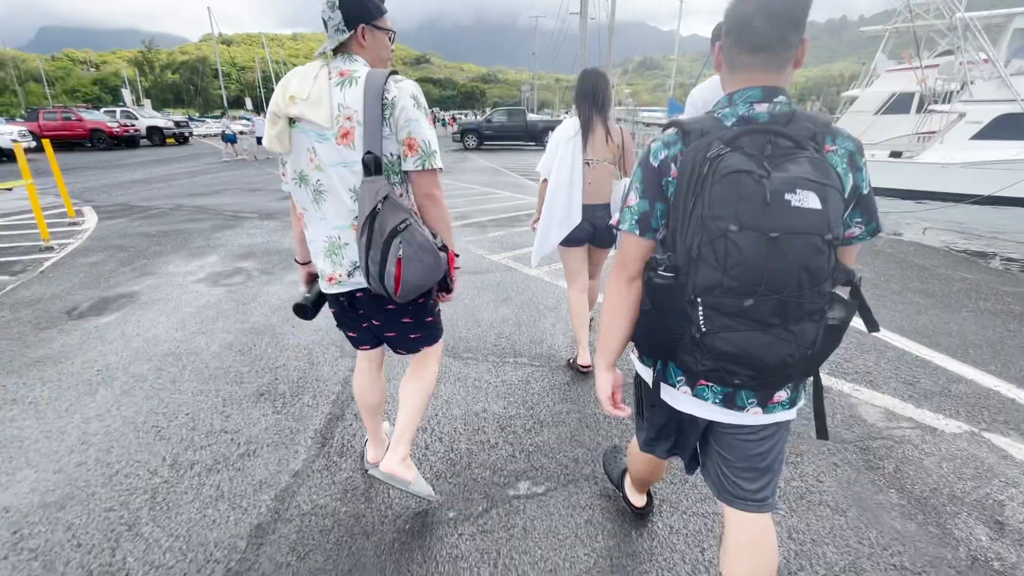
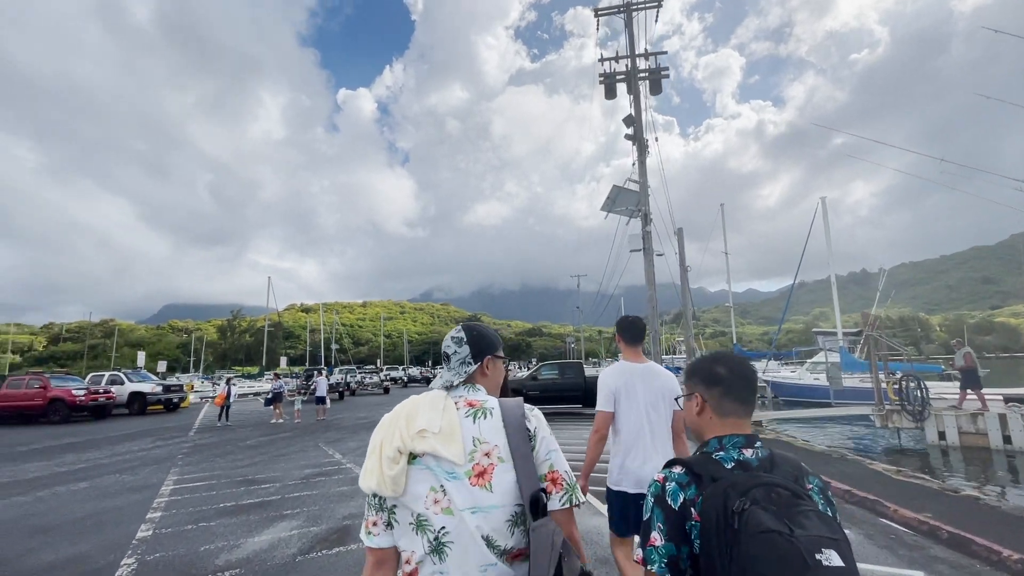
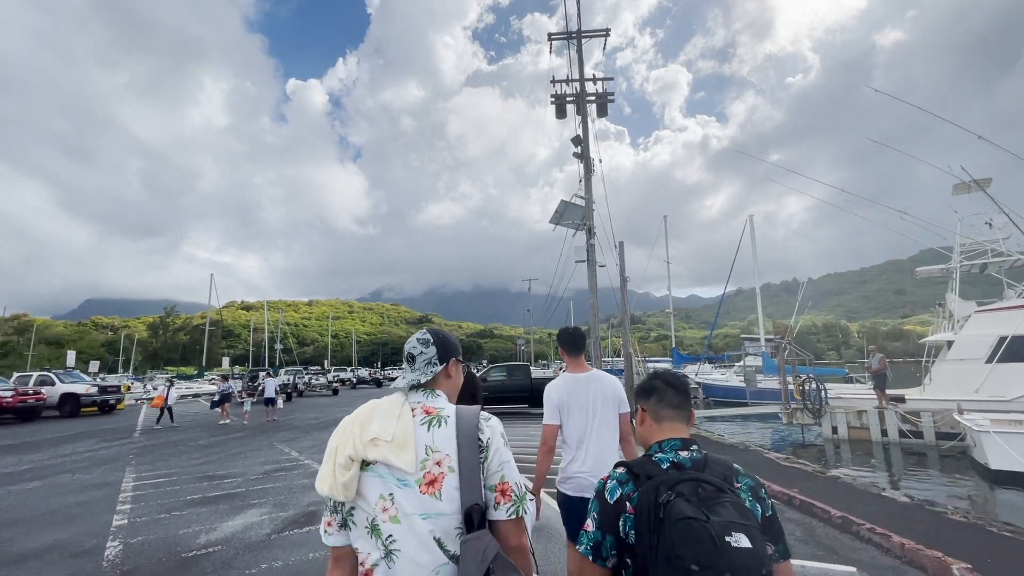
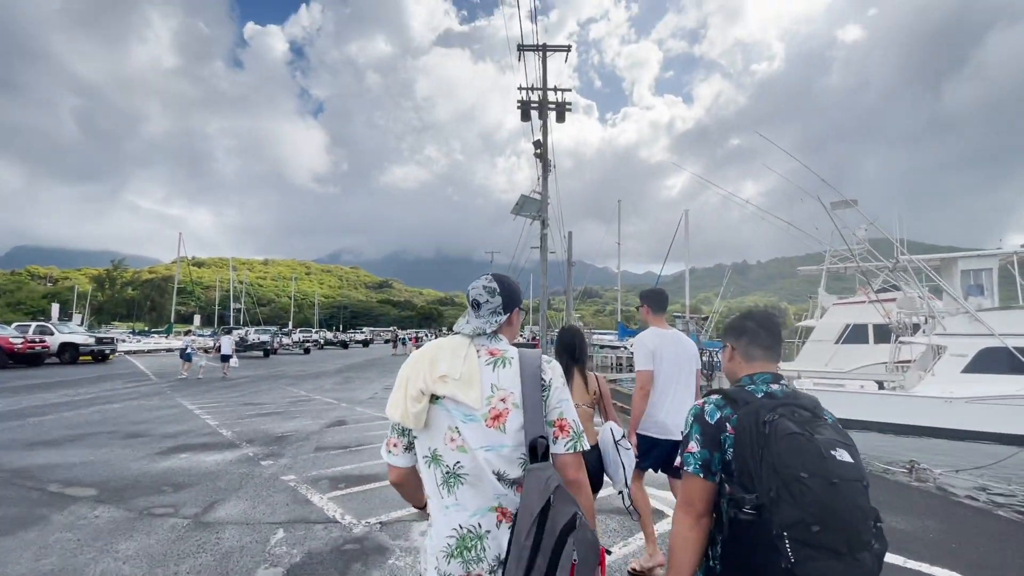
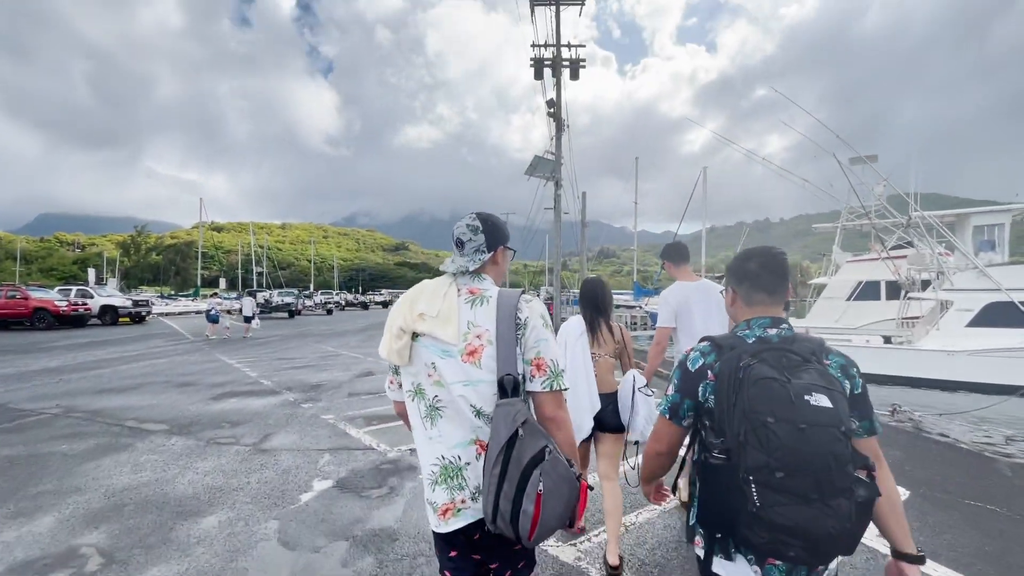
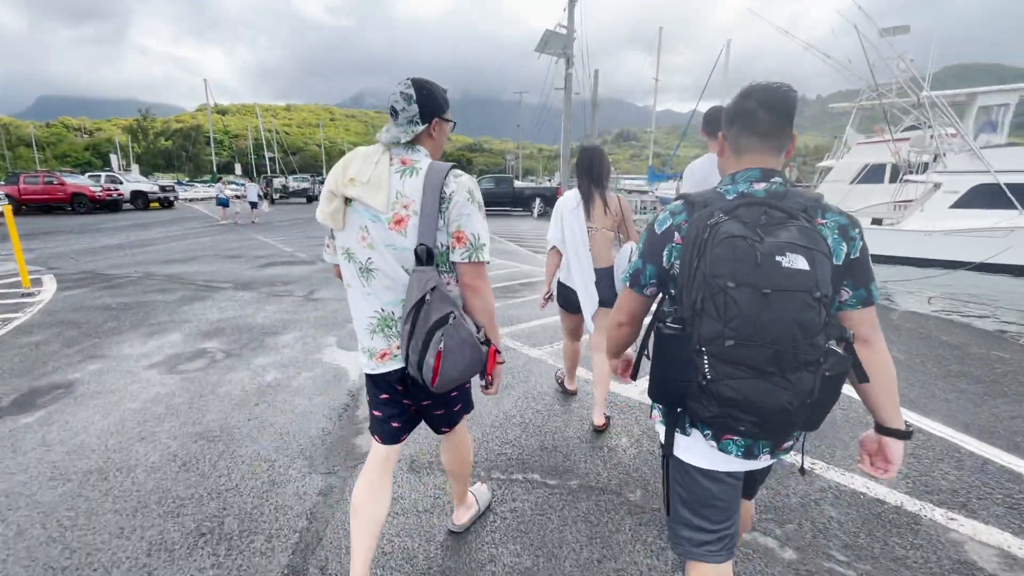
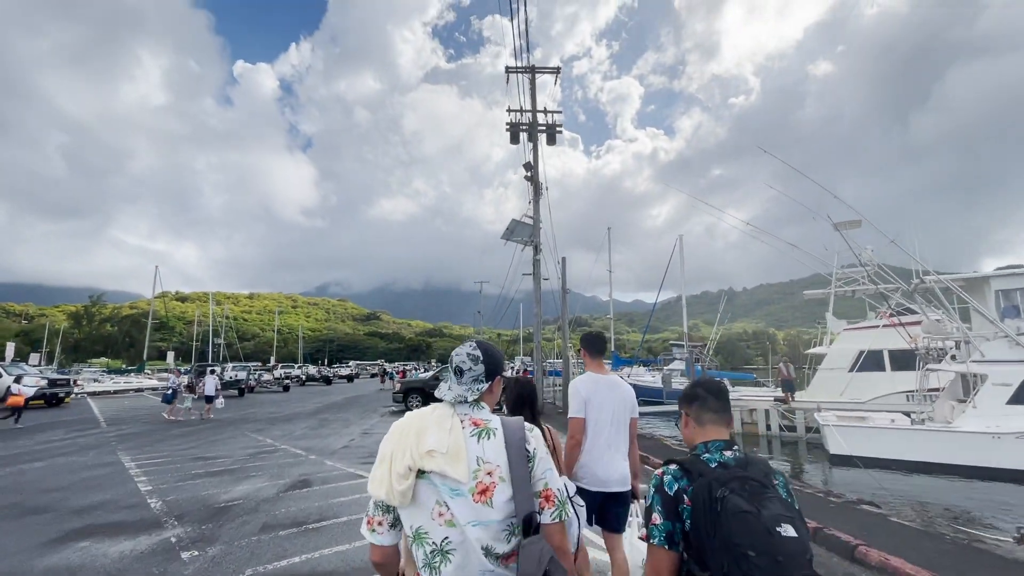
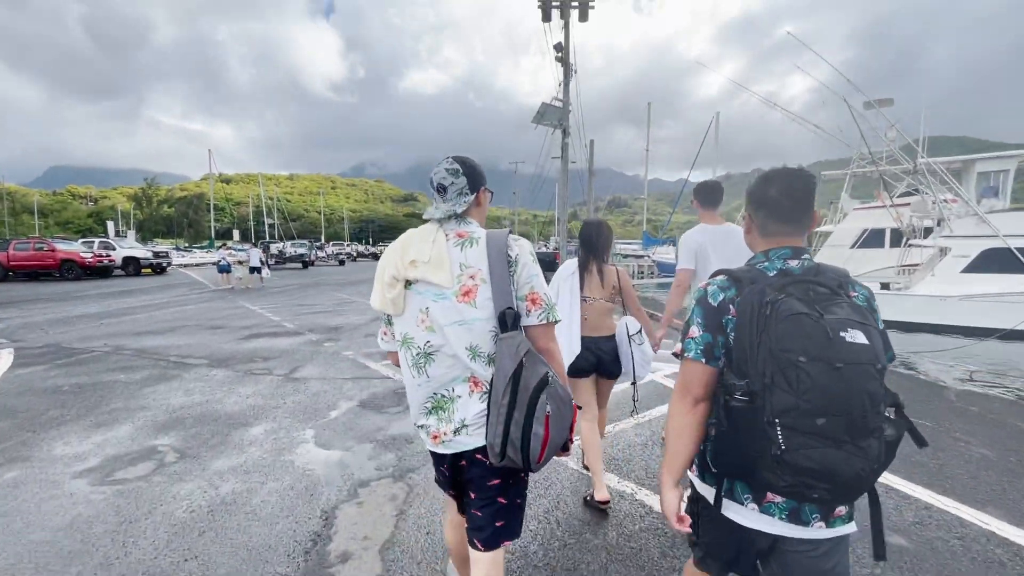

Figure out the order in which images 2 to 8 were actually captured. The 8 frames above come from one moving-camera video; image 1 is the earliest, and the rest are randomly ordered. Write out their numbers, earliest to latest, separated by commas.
6, 8, 5, 4, 7, 3, 2
